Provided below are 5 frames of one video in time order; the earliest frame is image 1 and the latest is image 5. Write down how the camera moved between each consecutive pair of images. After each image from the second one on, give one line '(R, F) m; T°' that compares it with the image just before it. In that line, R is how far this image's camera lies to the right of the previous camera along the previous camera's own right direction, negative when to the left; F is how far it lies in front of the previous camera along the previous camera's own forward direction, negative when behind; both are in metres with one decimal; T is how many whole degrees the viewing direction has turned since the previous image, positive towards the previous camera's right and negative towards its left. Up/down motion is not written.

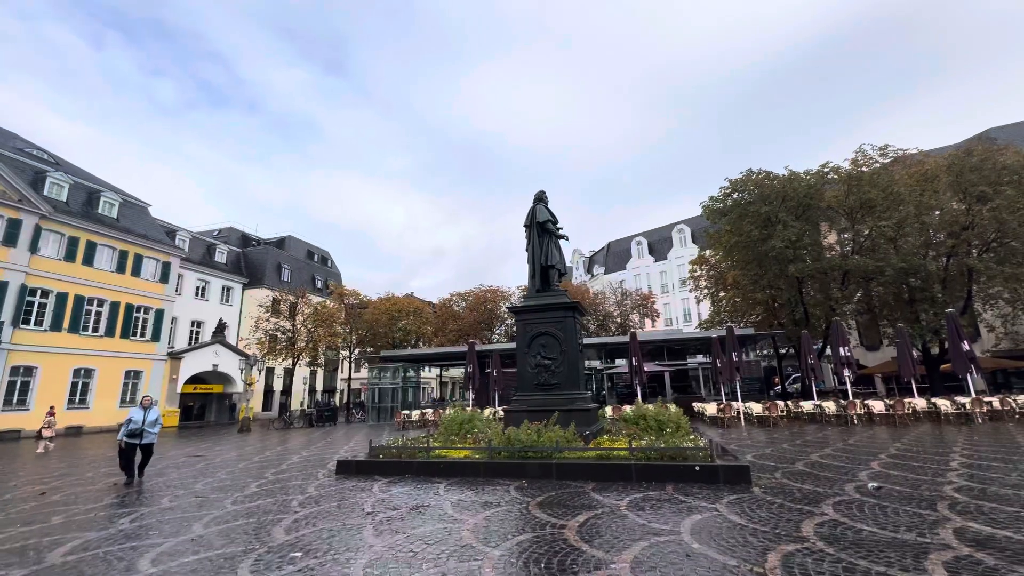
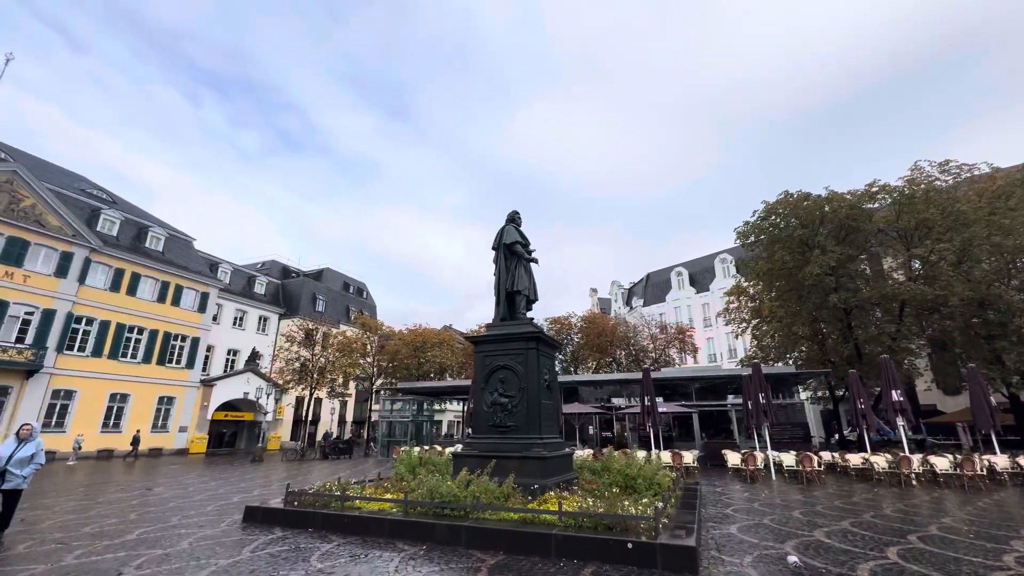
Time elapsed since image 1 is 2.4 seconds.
(+5.0, +2.1) m; -13°
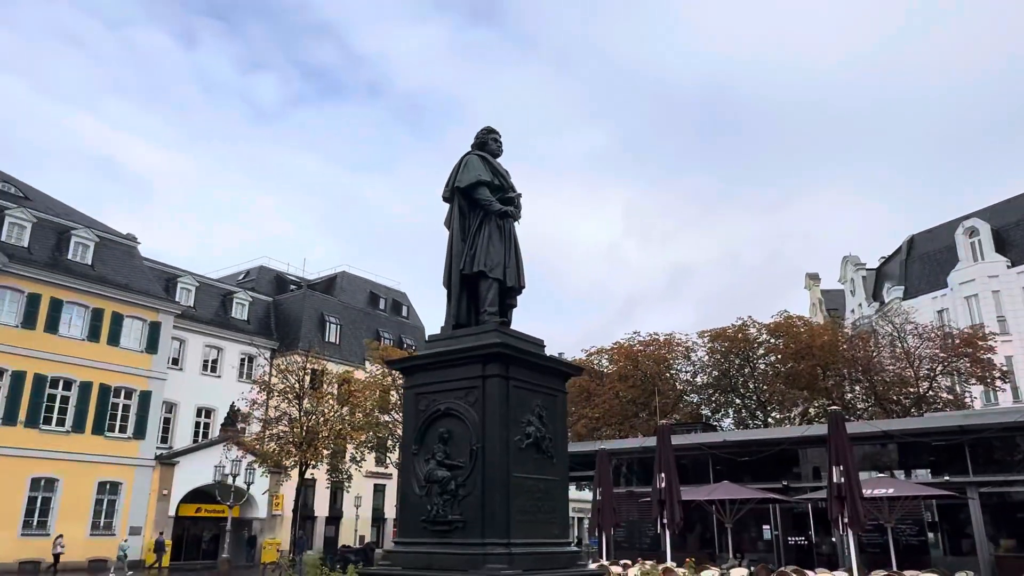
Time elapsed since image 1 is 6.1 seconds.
(+1.0, +10.0) m; -10°
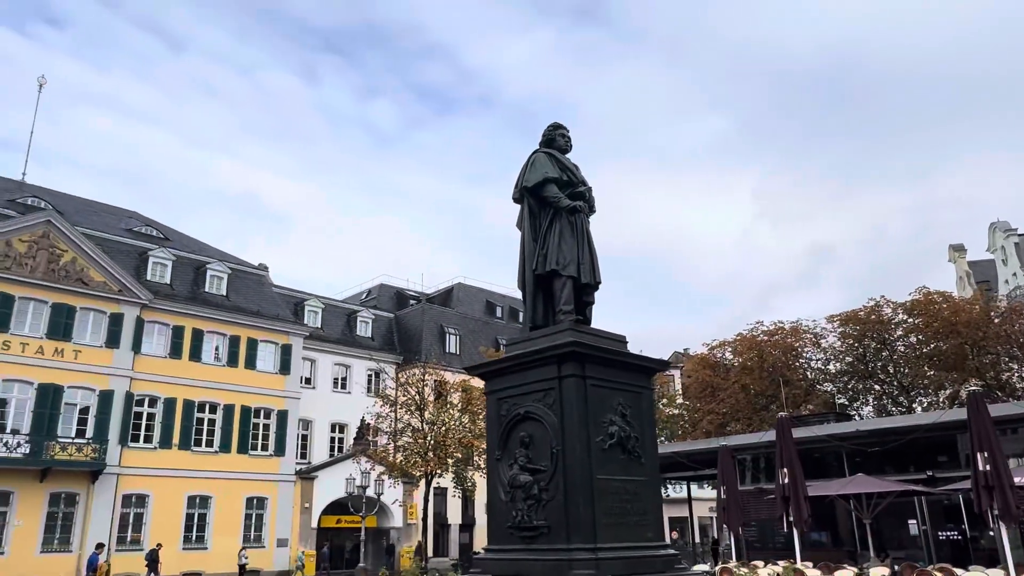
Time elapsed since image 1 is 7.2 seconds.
(+0.5, +0.2) m; -9°
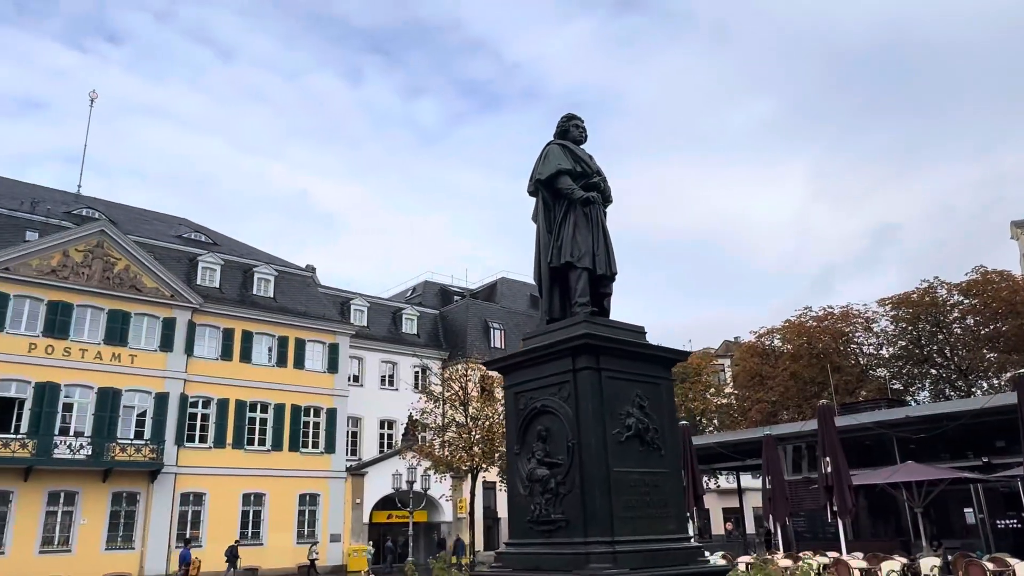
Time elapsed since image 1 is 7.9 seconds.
(+0.3, 0.0) m; -4°
